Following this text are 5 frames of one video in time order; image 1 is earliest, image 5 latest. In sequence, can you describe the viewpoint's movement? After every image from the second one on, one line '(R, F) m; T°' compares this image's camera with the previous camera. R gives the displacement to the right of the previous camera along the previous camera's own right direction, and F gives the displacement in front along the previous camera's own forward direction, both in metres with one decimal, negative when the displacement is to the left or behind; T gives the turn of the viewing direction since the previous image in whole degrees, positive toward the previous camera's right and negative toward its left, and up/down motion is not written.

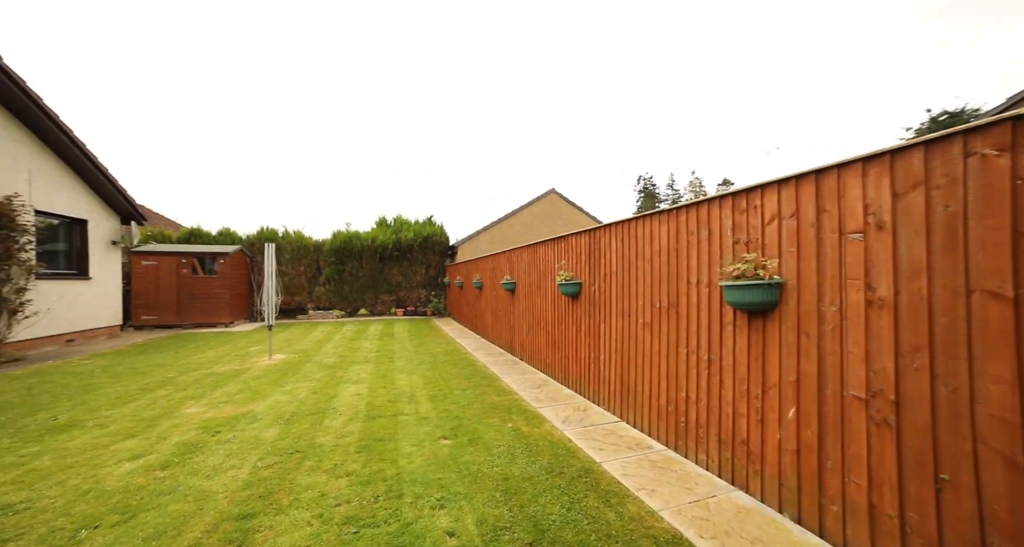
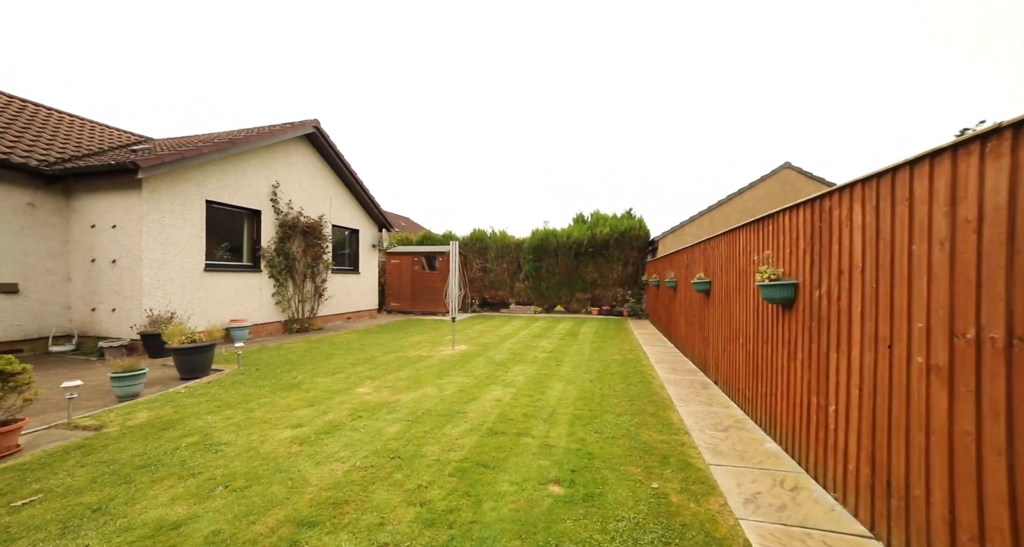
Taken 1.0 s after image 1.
(+0.6, +1.4) m; -30°
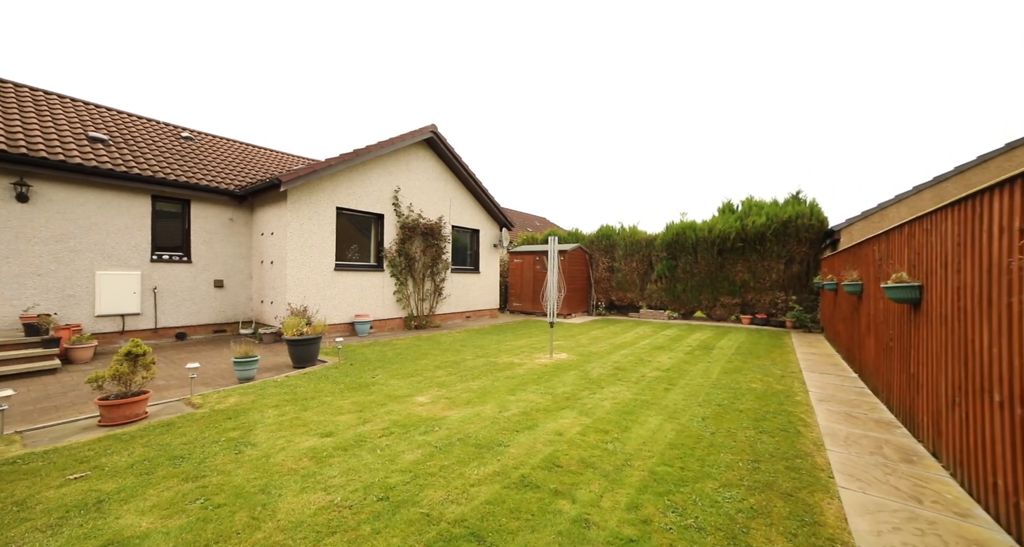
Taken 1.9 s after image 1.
(+0.8, +1.3) m; -20°
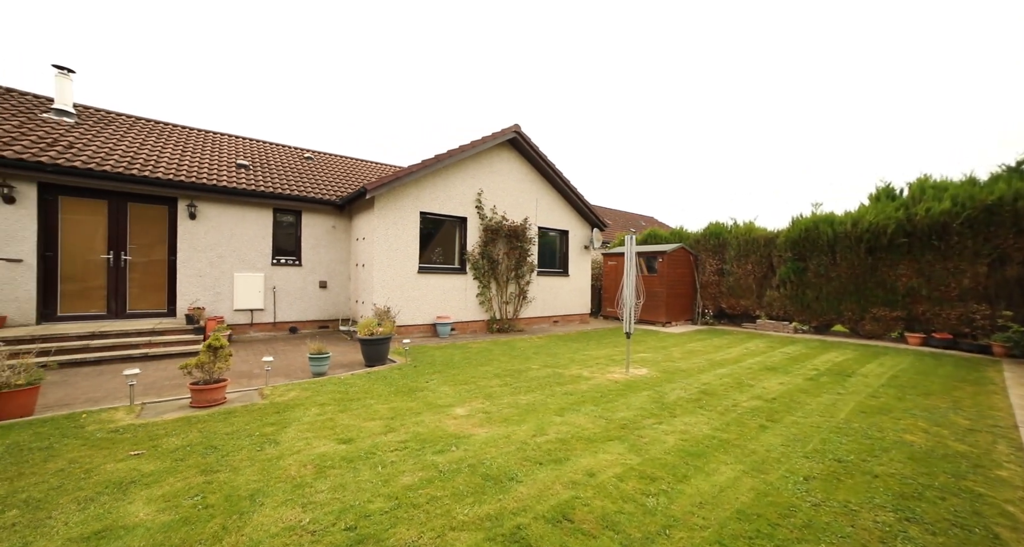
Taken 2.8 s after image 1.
(+0.7, +0.7) m; -15°
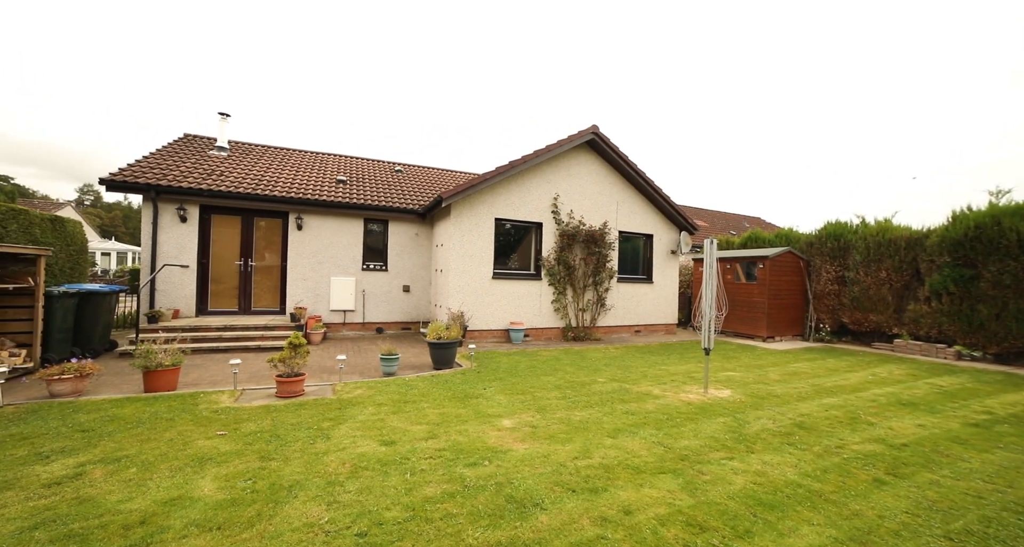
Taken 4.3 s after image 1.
(+0.4, +0.3) m; -12°
